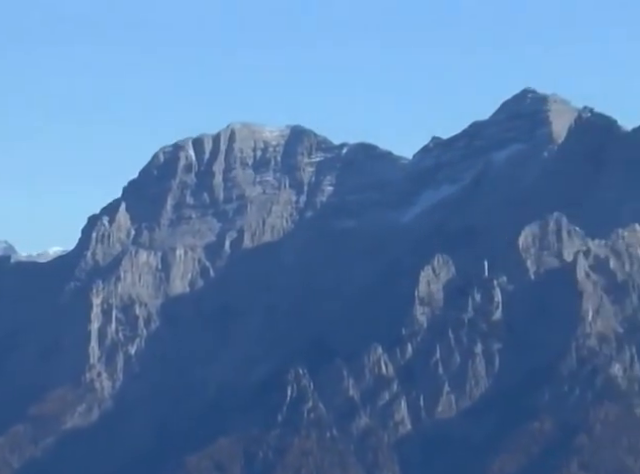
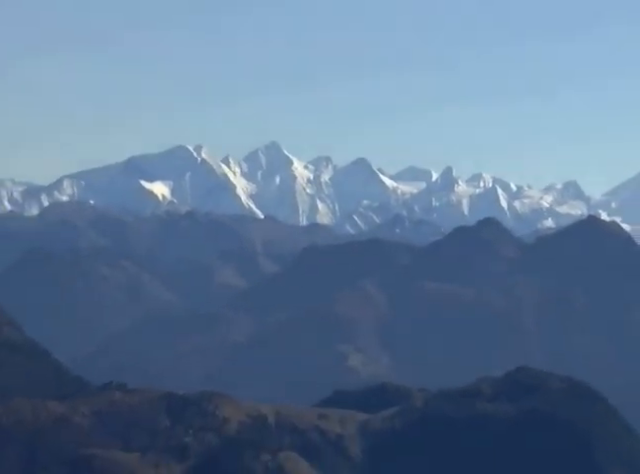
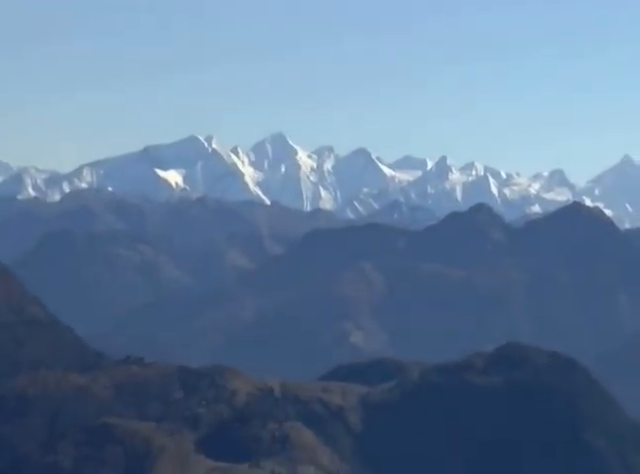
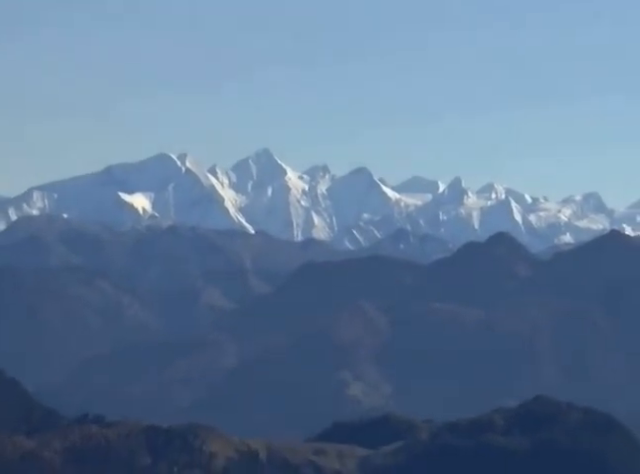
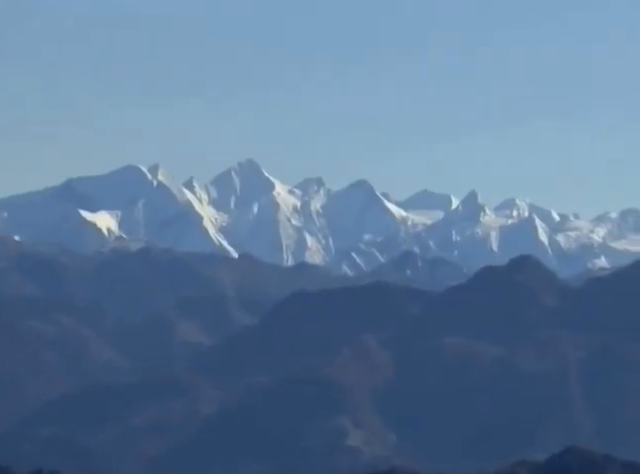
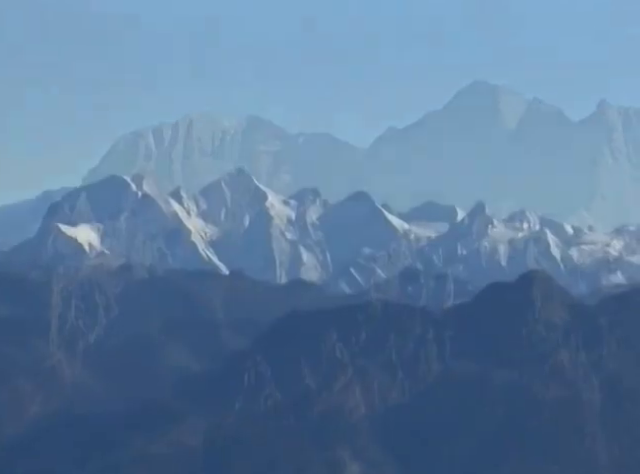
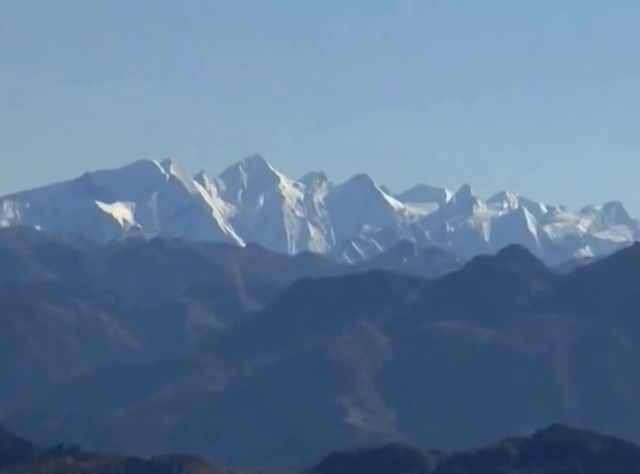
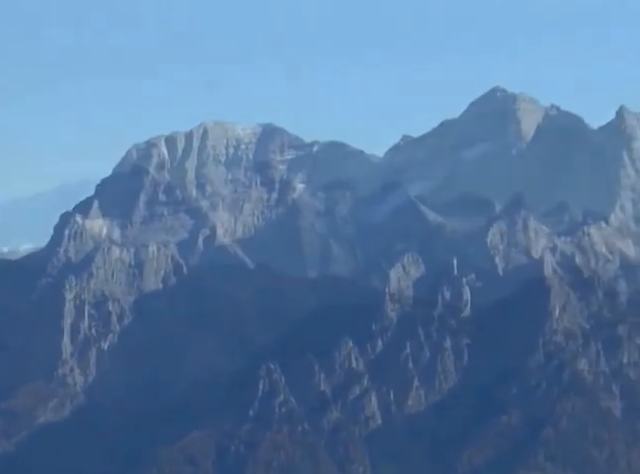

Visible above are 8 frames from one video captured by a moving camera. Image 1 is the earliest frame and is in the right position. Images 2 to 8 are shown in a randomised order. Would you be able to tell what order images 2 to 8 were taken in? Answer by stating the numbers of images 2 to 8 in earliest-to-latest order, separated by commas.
8, 6, 5, 7, 4, 2, 3
